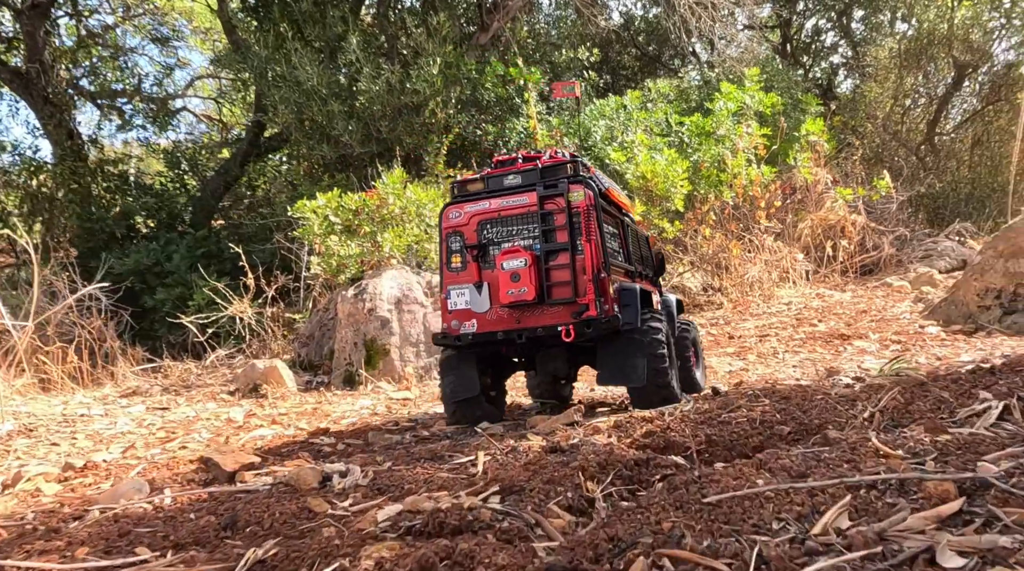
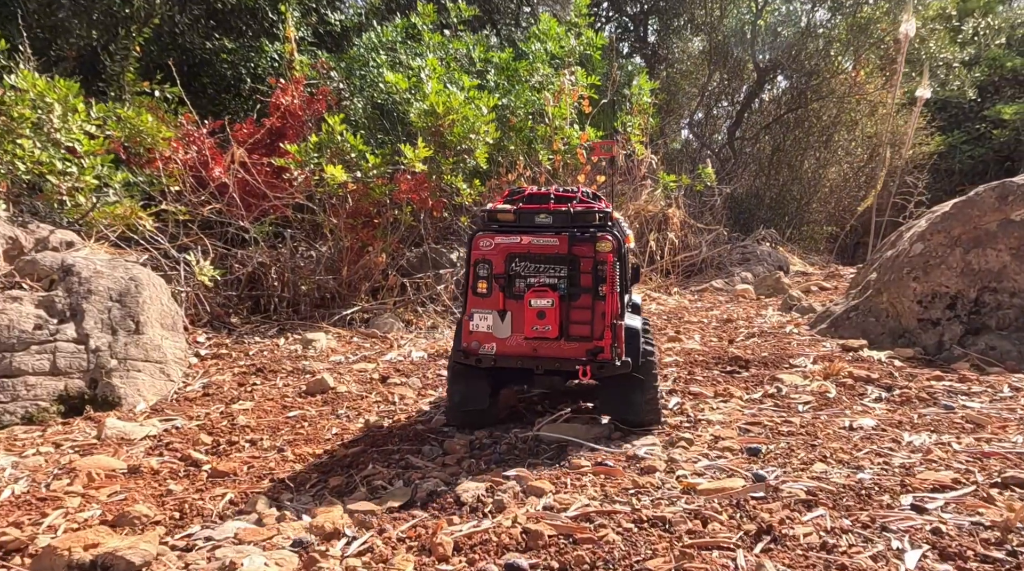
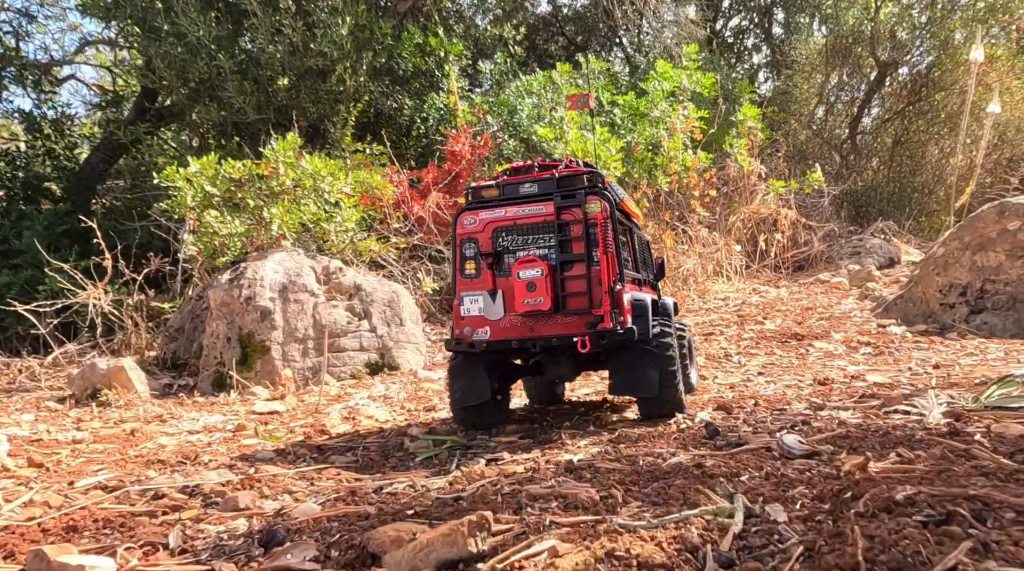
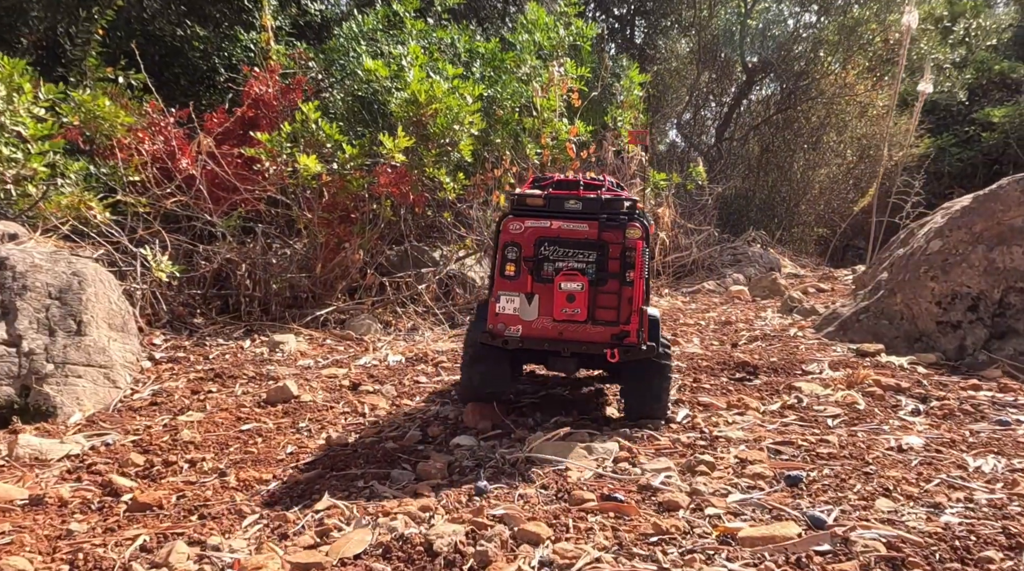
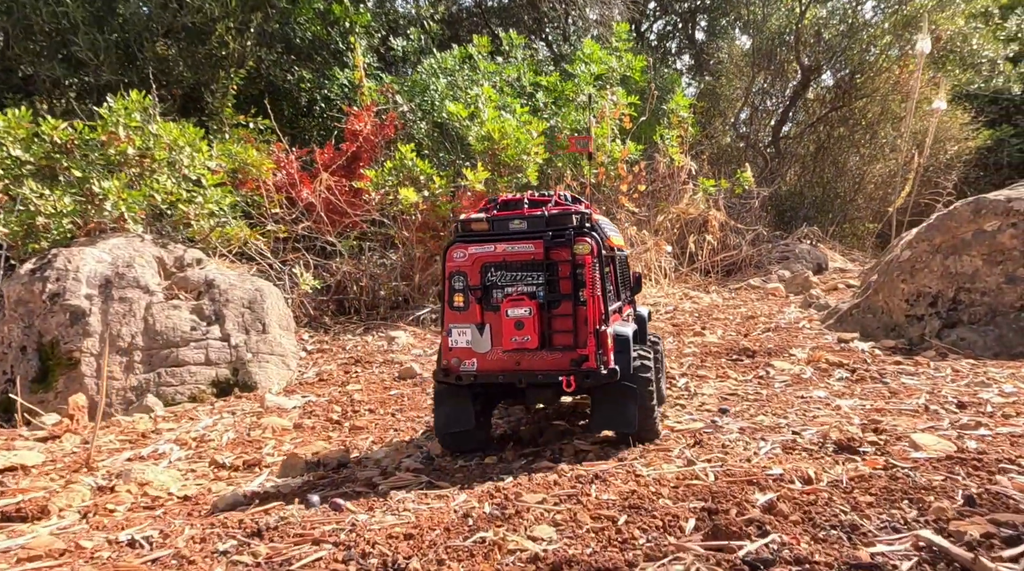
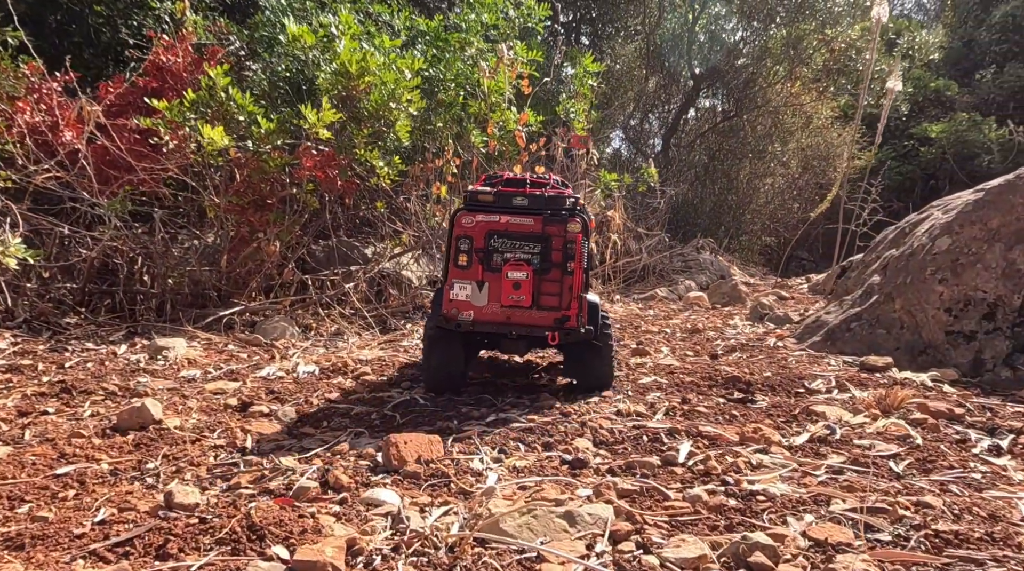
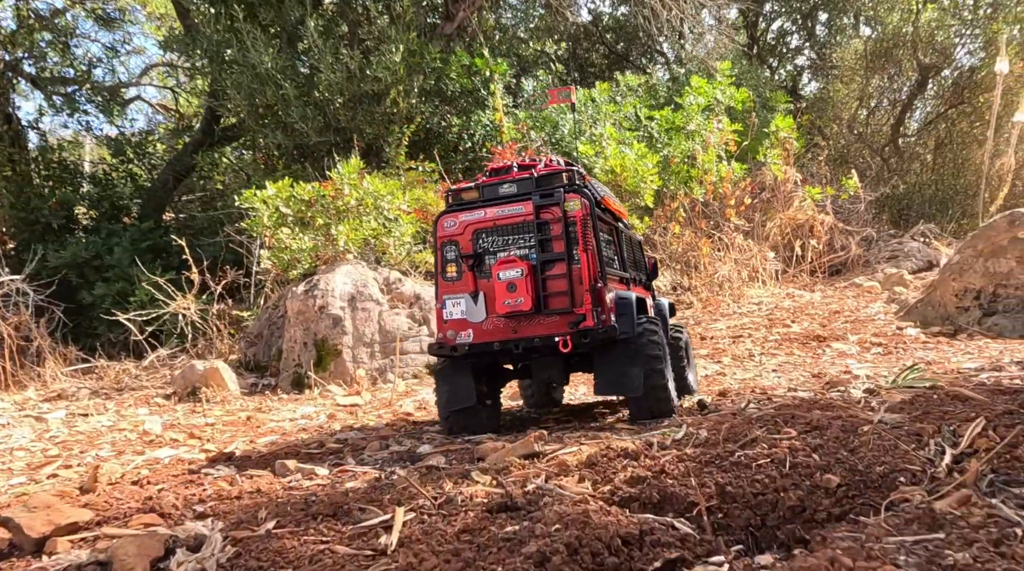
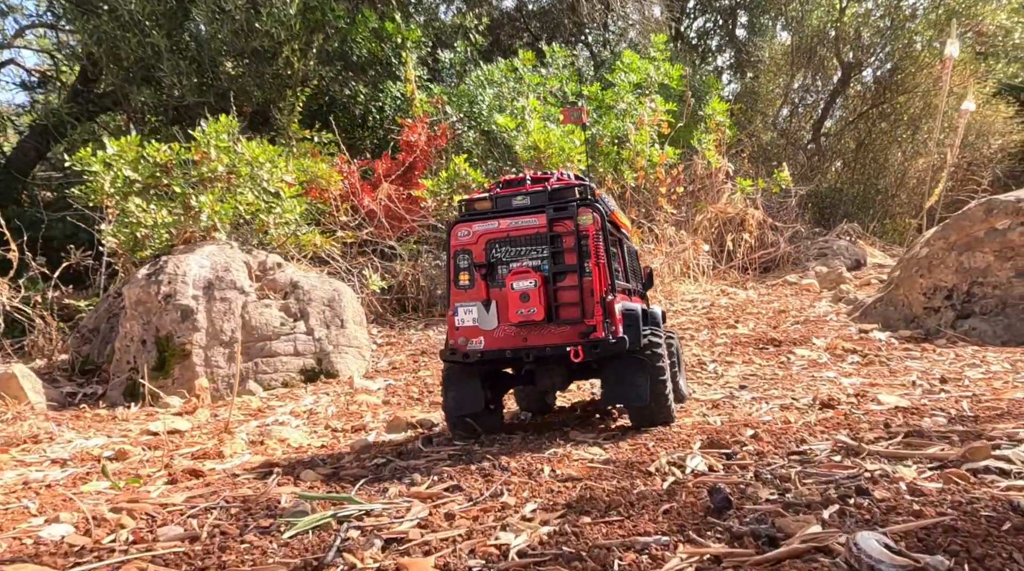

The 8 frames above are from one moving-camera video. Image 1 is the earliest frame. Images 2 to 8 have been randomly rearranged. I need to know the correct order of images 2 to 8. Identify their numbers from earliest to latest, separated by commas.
7, 3, 8, 5, 2, 4, 6
